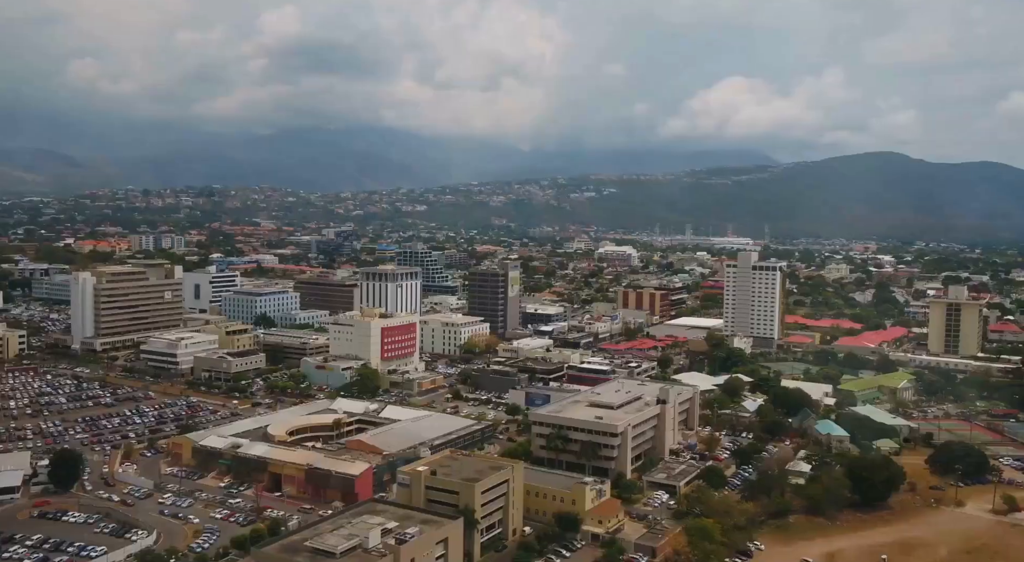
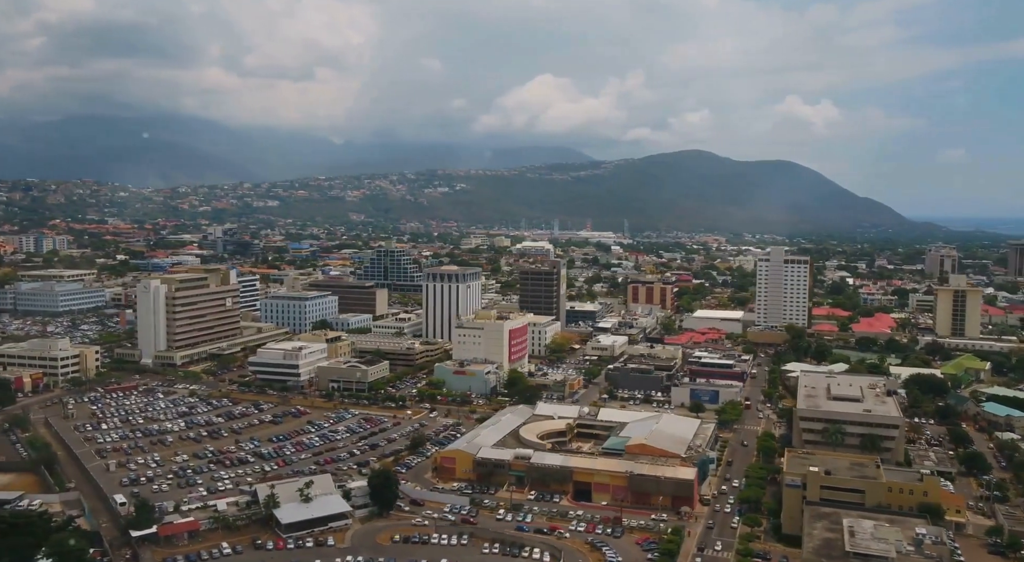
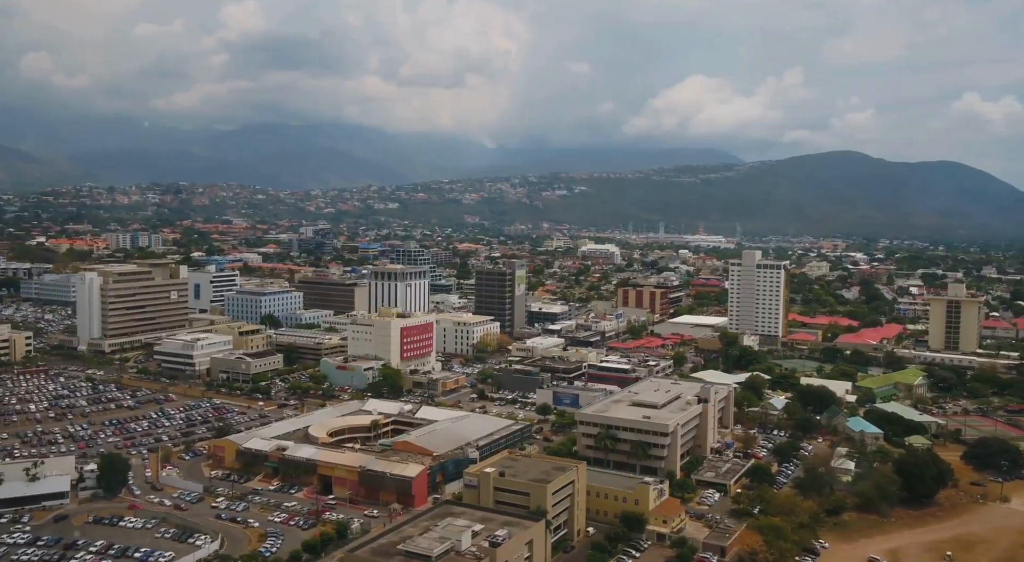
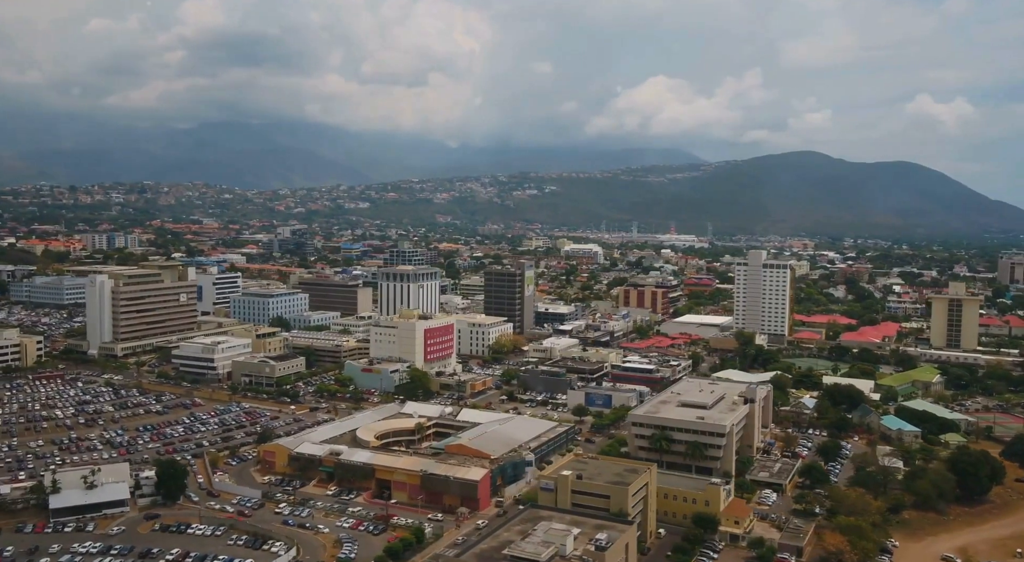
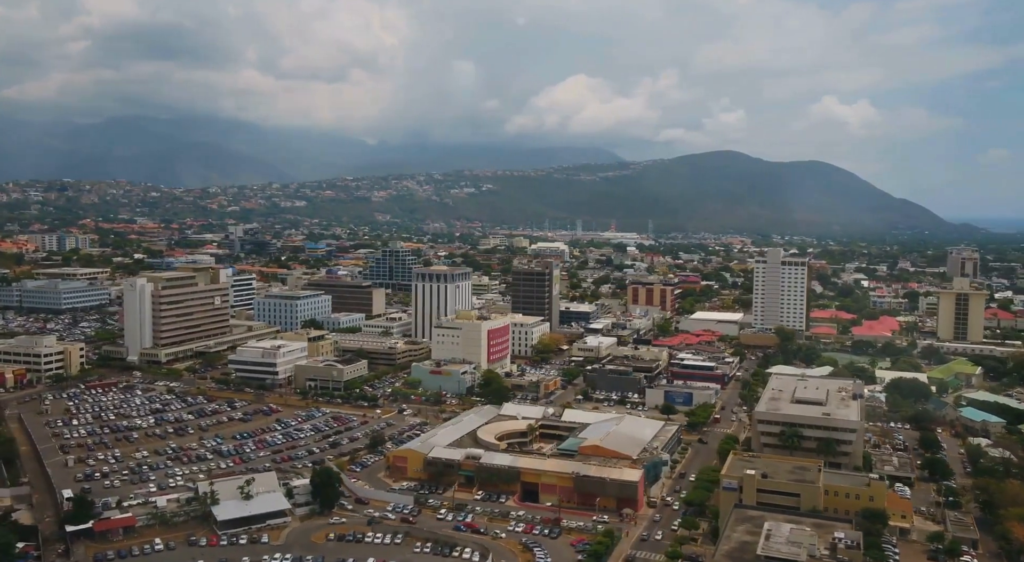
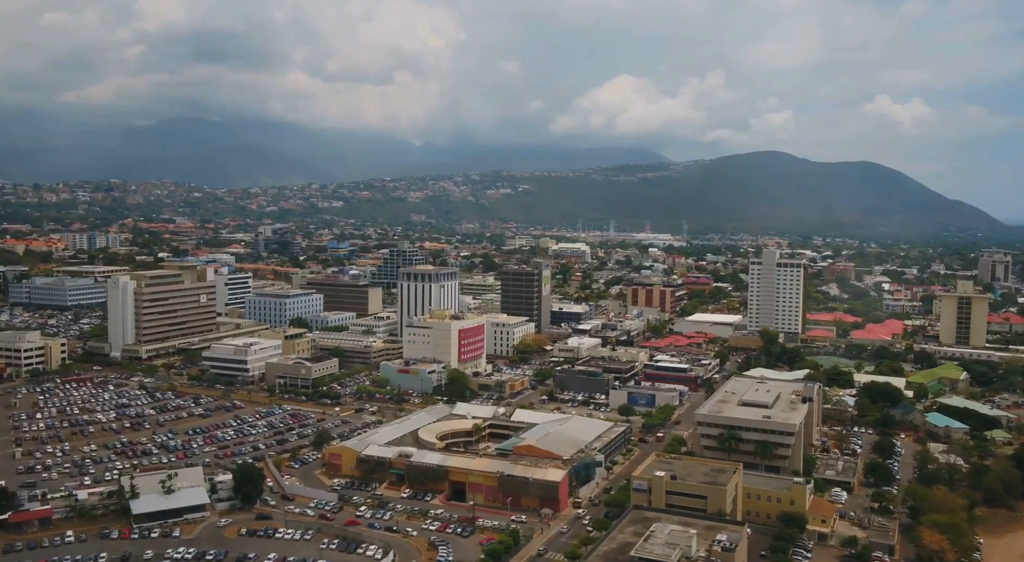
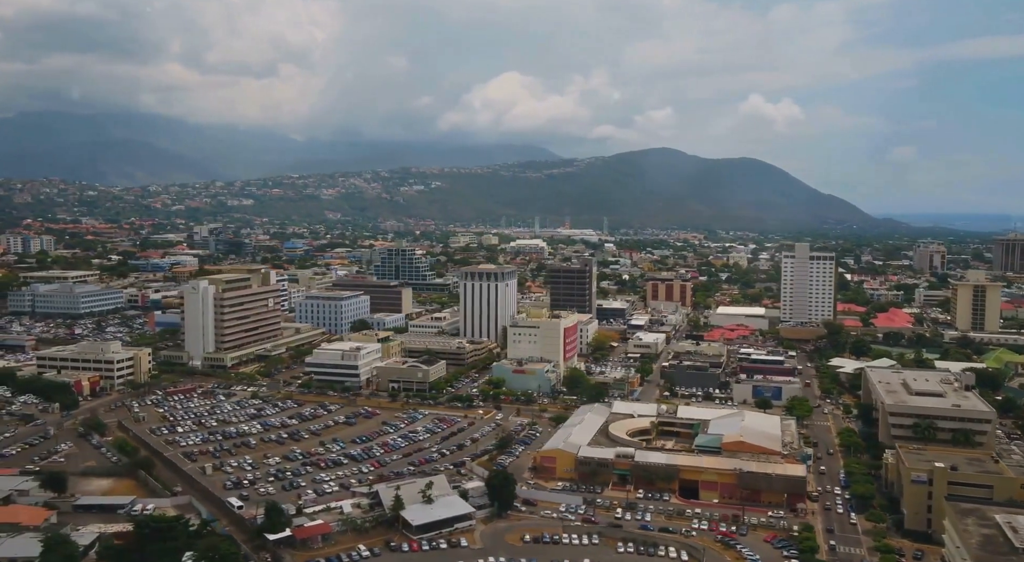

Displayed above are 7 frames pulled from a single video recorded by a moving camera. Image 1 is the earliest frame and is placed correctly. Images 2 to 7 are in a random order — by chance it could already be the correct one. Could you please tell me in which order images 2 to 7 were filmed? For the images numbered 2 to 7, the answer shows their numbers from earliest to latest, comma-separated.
3, 4, 6, 5, 2, 7
